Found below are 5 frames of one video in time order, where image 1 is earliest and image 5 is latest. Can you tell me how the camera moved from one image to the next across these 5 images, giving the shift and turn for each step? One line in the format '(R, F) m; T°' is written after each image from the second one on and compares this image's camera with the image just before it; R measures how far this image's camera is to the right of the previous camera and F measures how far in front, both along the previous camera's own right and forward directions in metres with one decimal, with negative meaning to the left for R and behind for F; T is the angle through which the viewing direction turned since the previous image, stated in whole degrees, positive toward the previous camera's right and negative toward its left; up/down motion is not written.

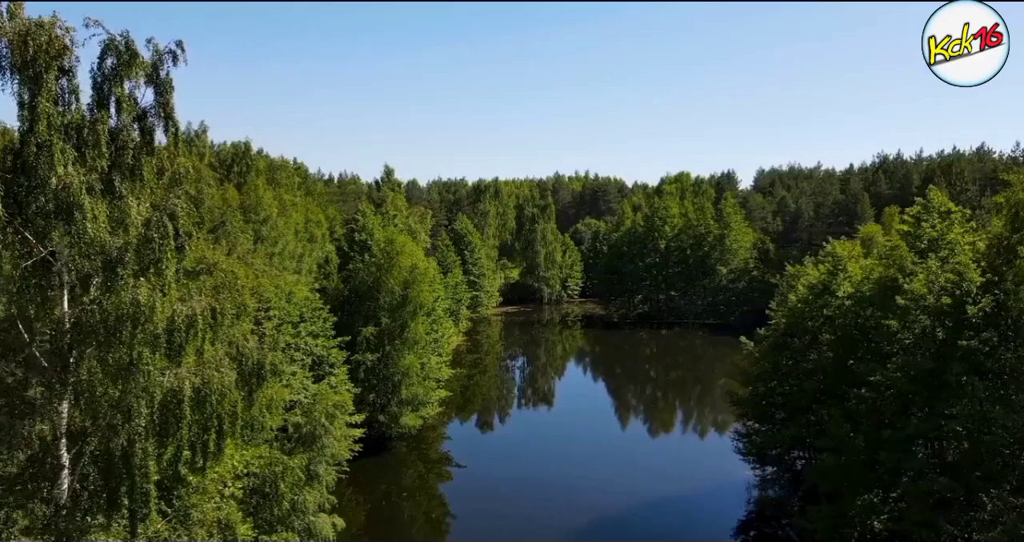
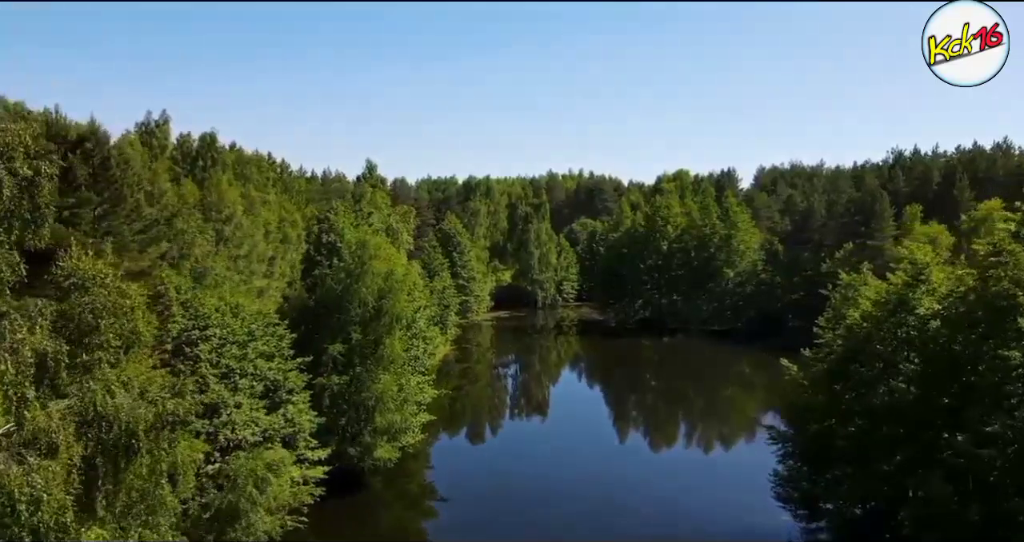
(0.0, +4.7) m; +1°
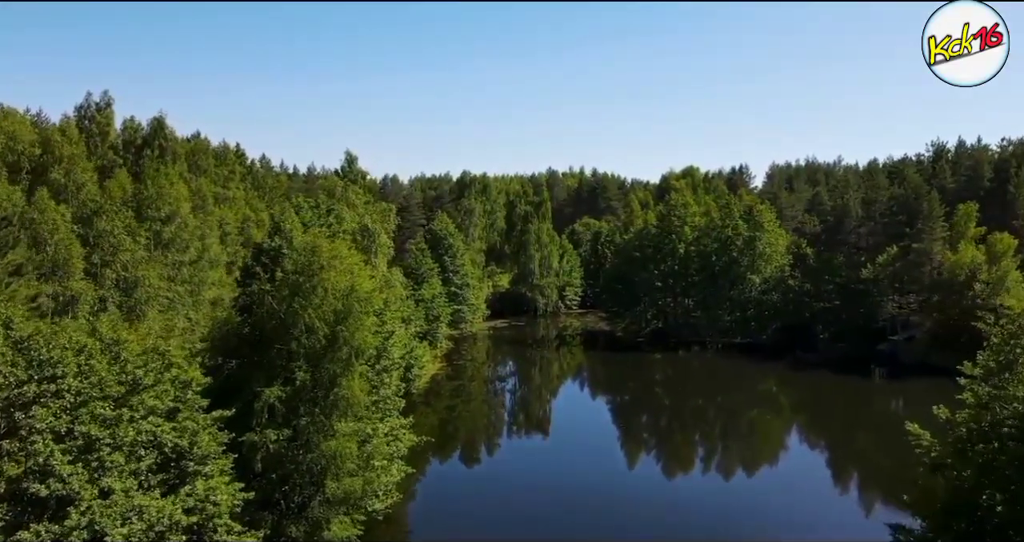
(0.0, +7.0) m; 0°
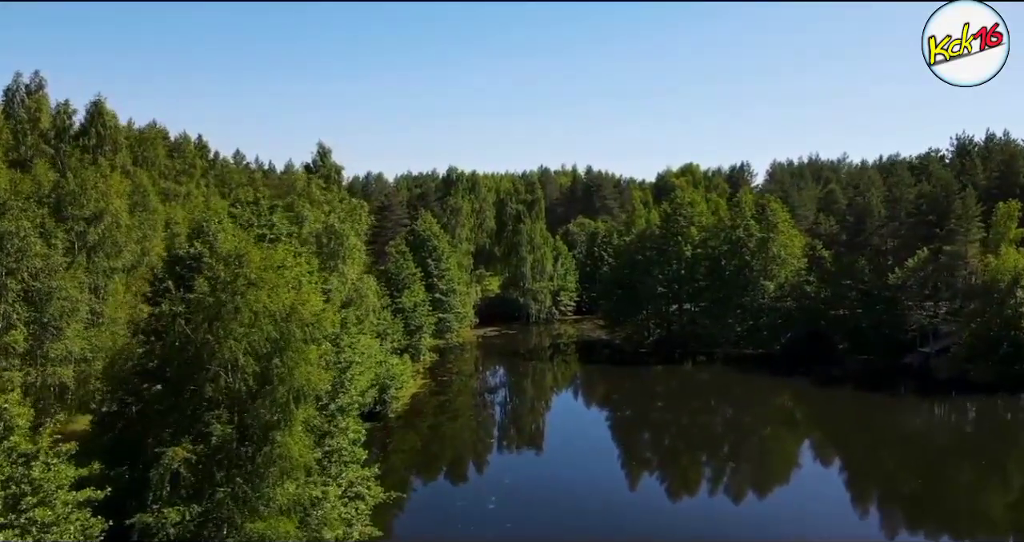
(0.0, +5.2) m; +1°
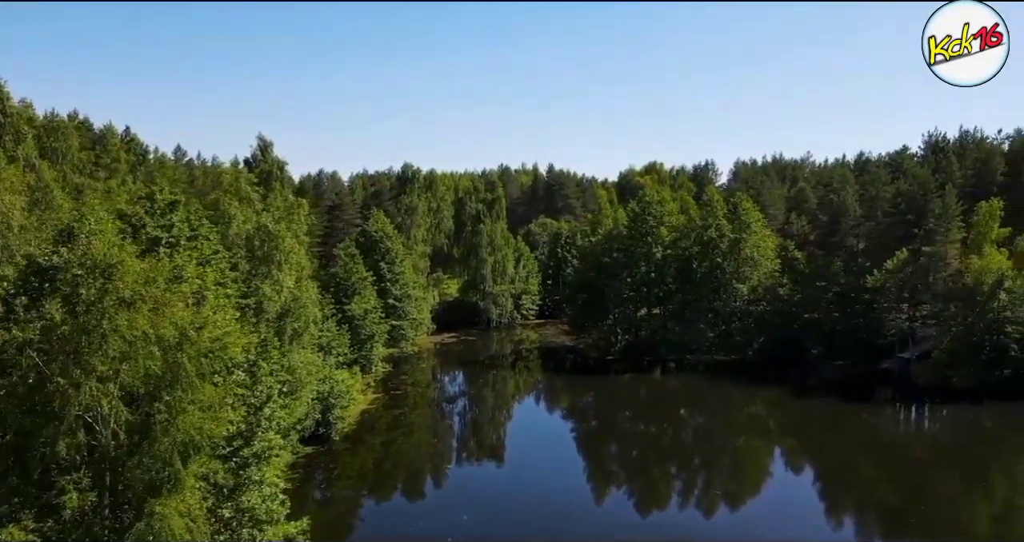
(+0.1, +3.5) m; +3°
